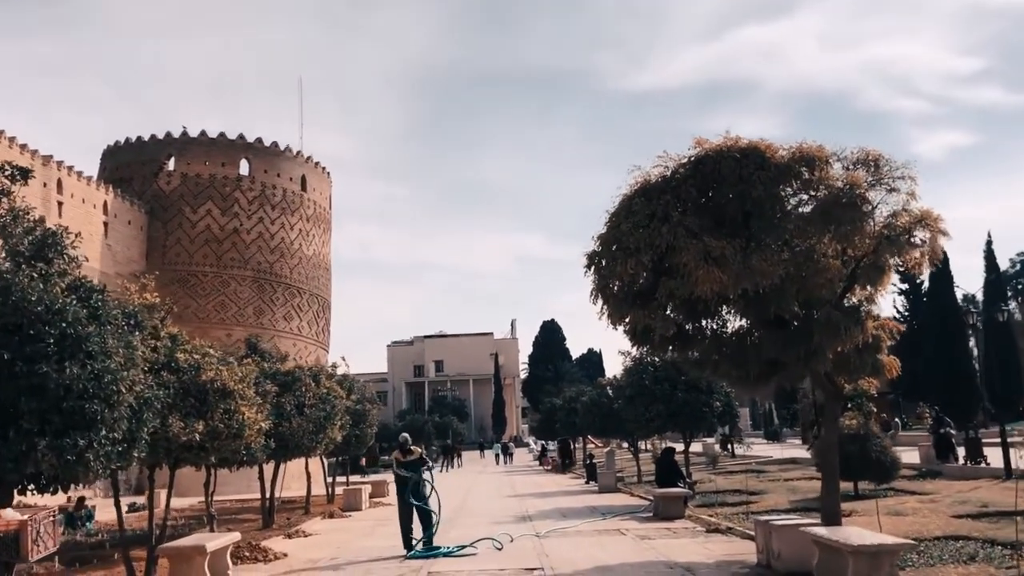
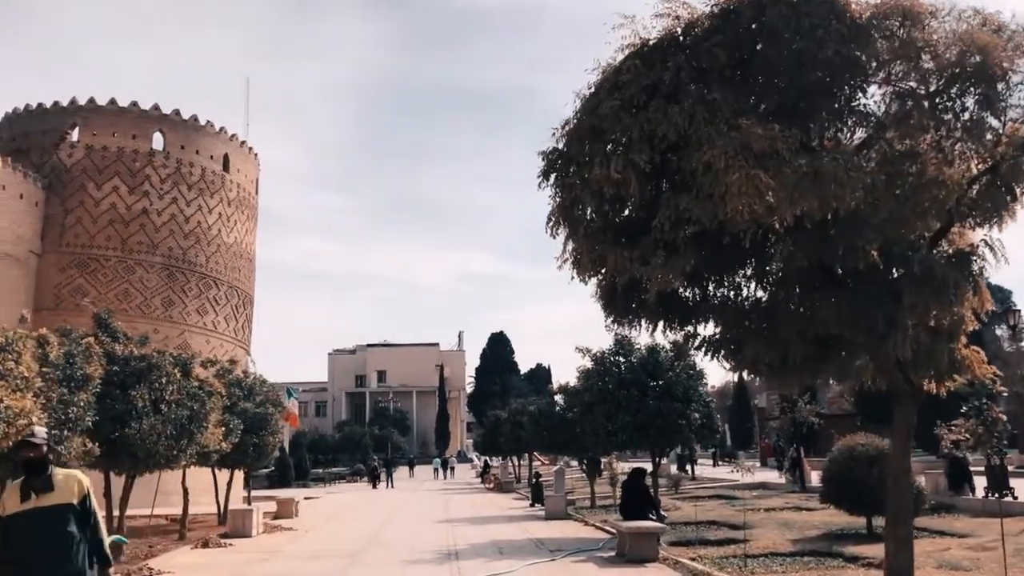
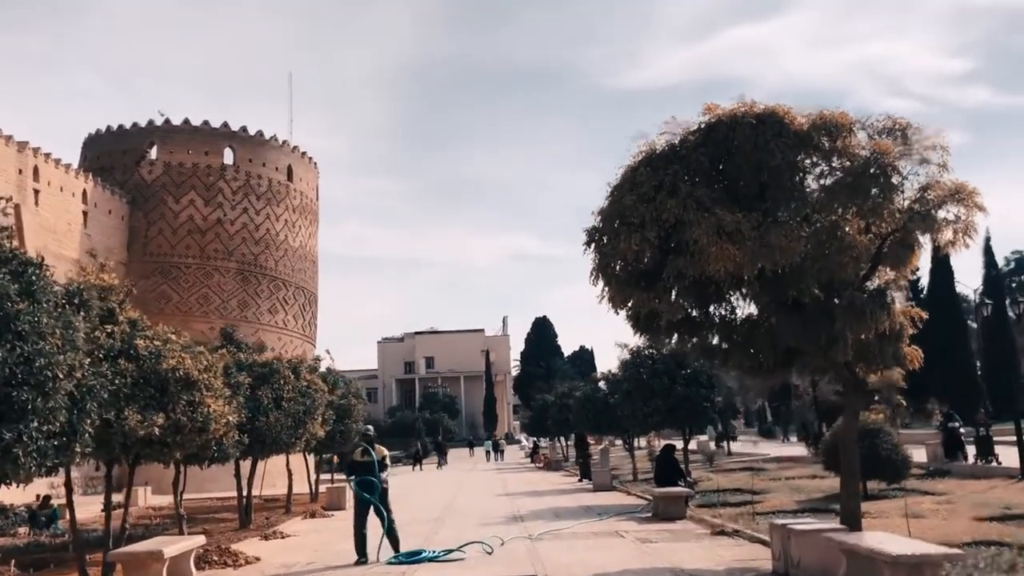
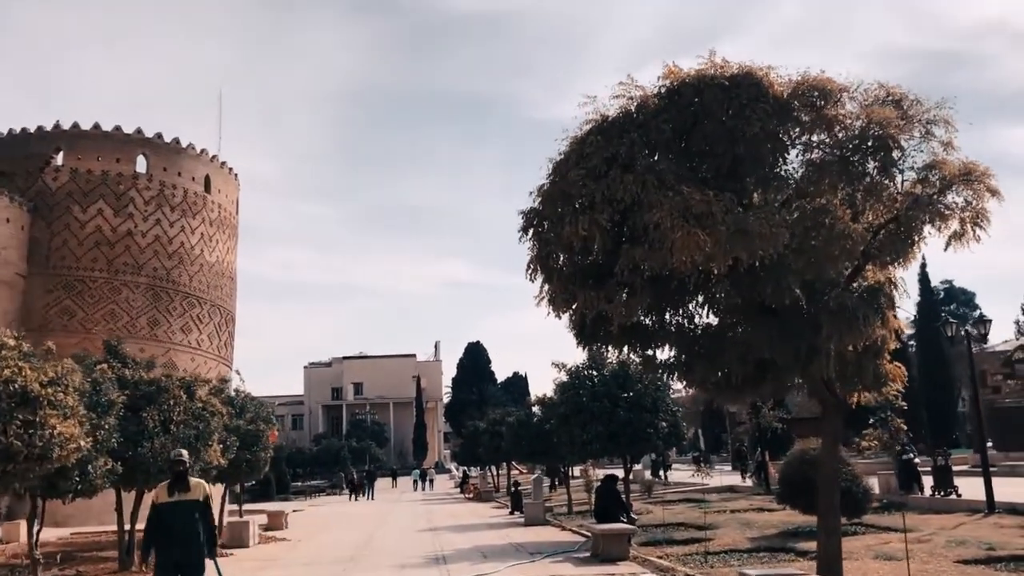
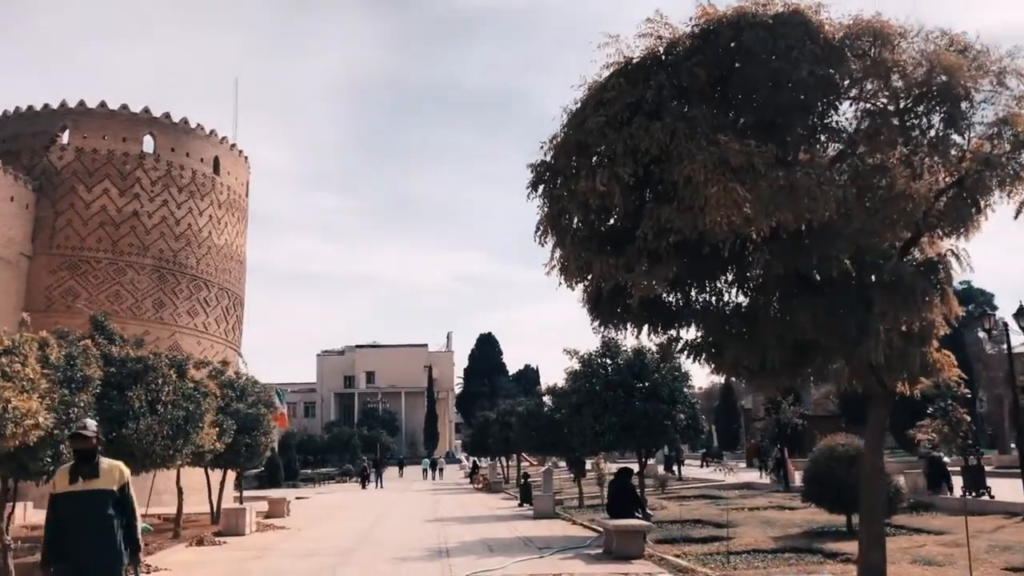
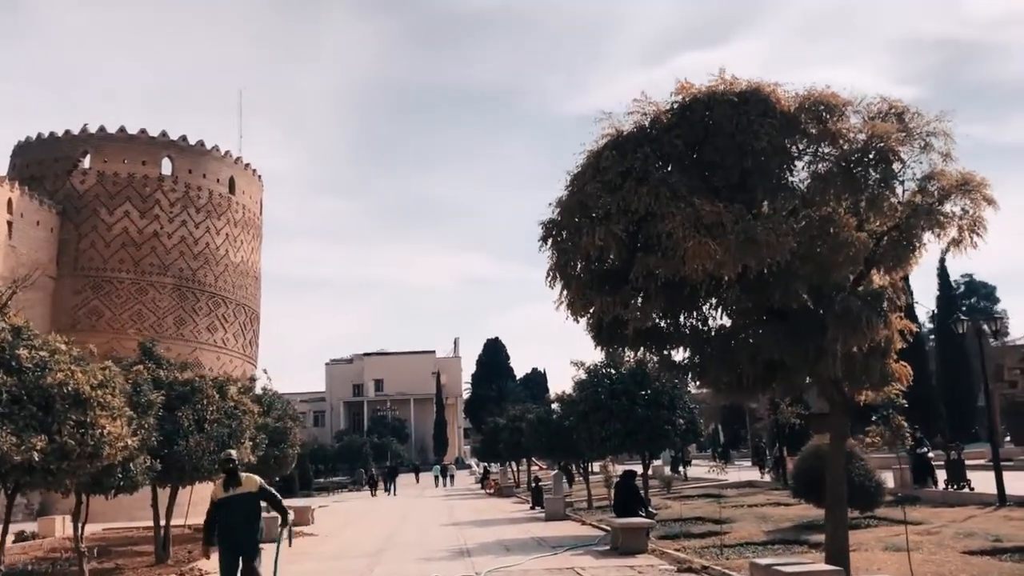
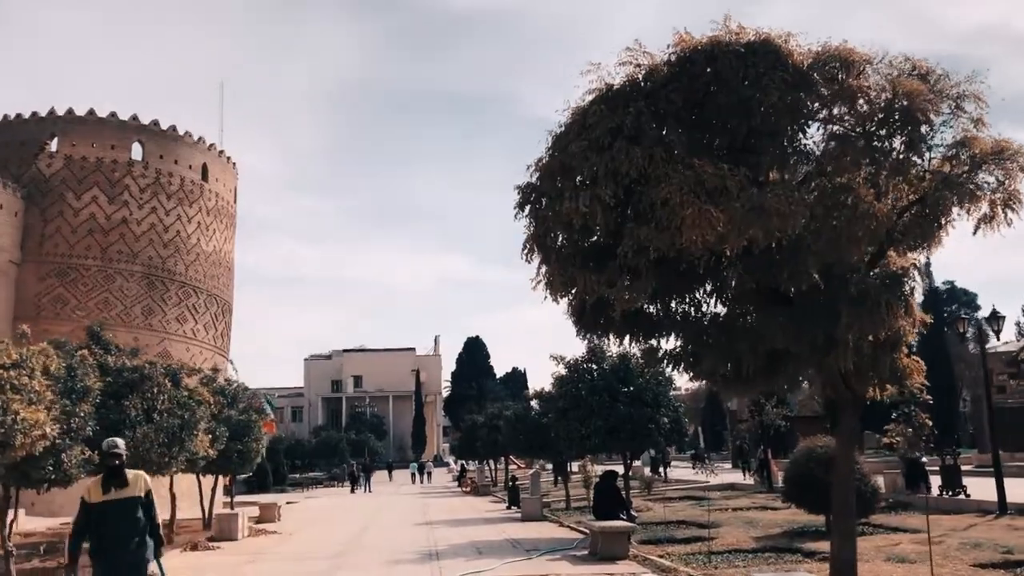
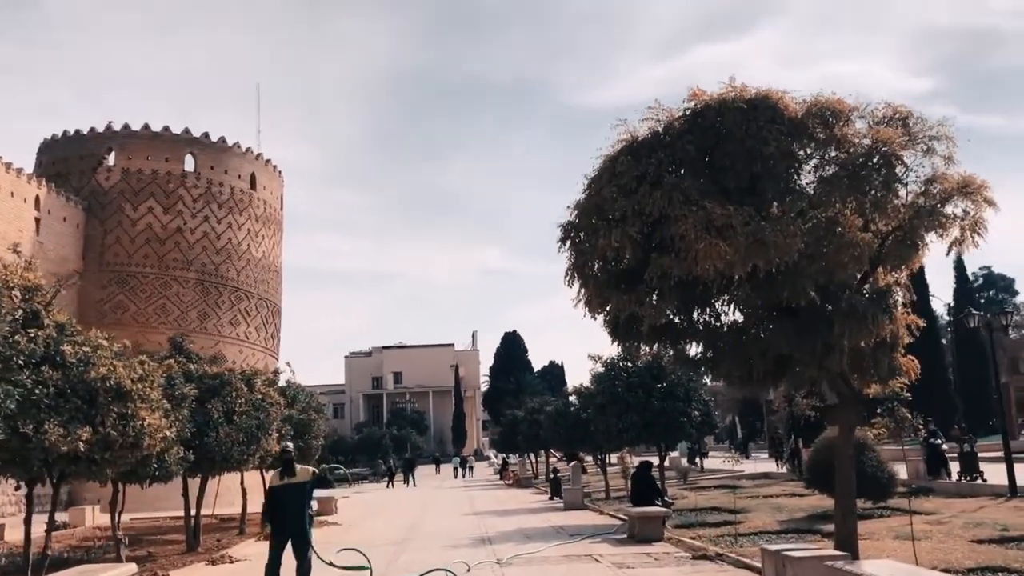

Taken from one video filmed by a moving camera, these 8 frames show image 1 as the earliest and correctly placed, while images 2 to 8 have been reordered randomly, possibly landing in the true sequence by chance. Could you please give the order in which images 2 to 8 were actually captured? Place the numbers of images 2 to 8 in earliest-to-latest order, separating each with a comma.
3, 8, 6, 4, 7, 5, 2
